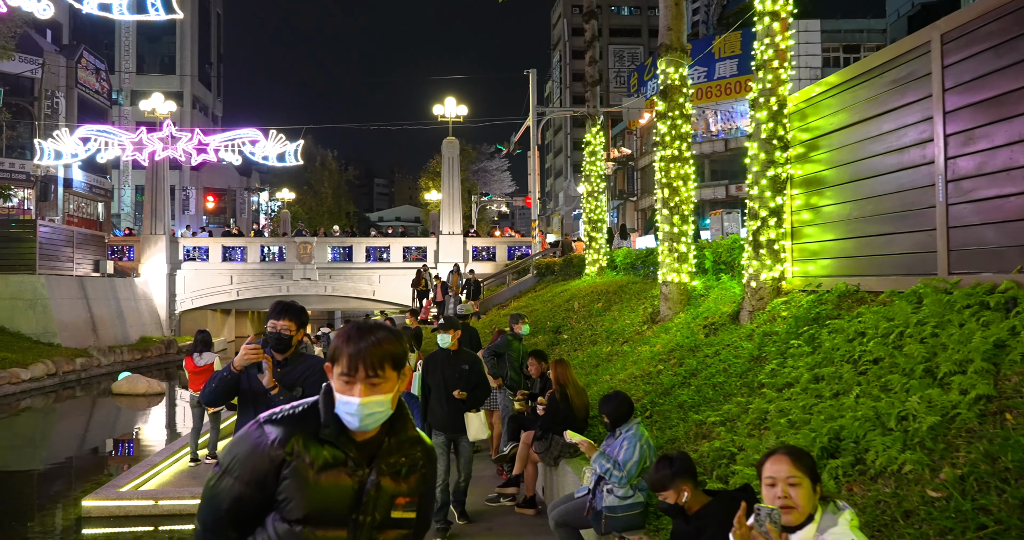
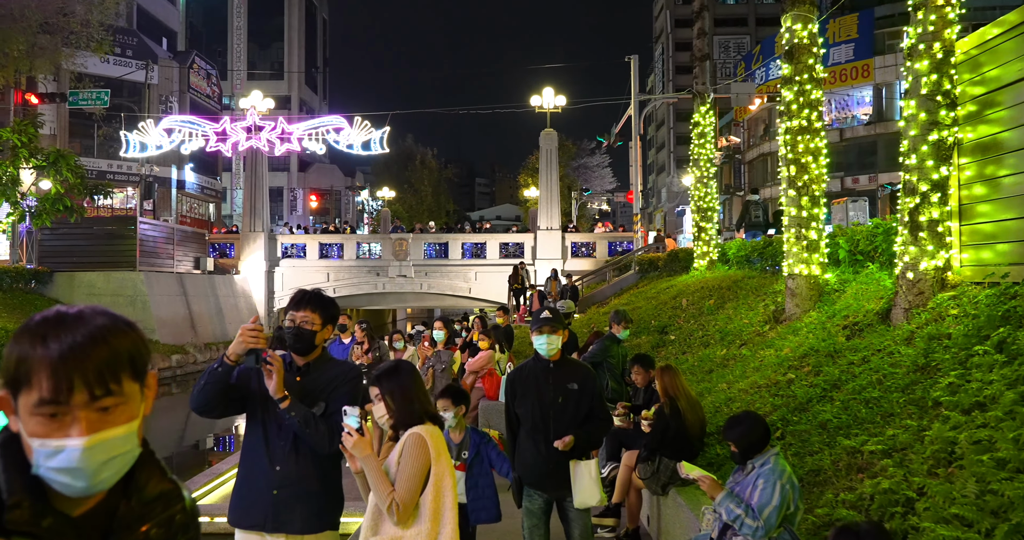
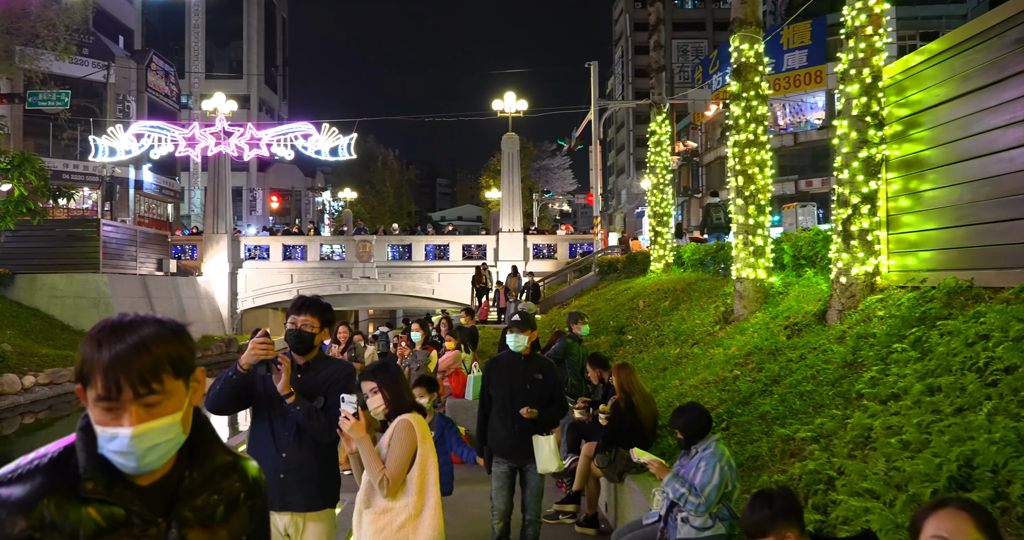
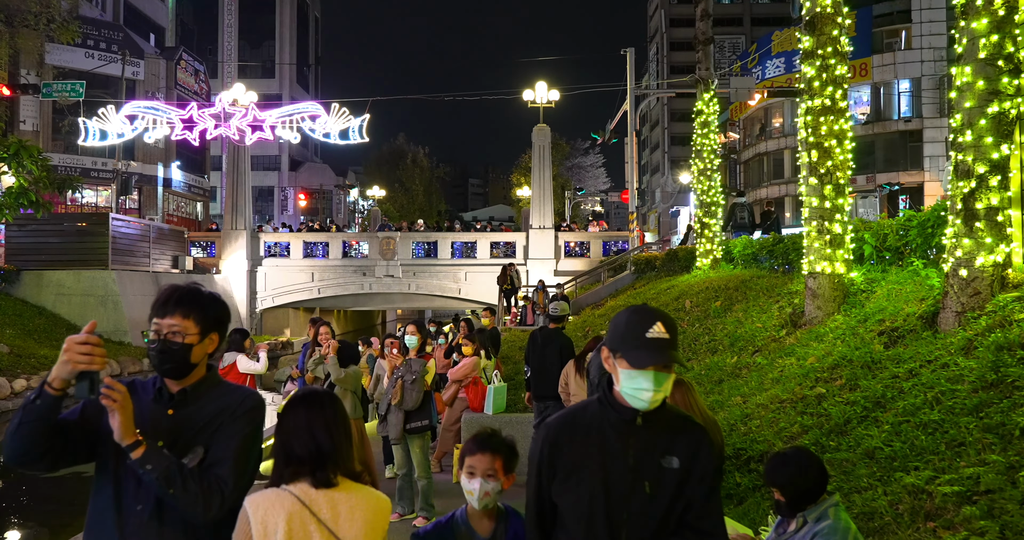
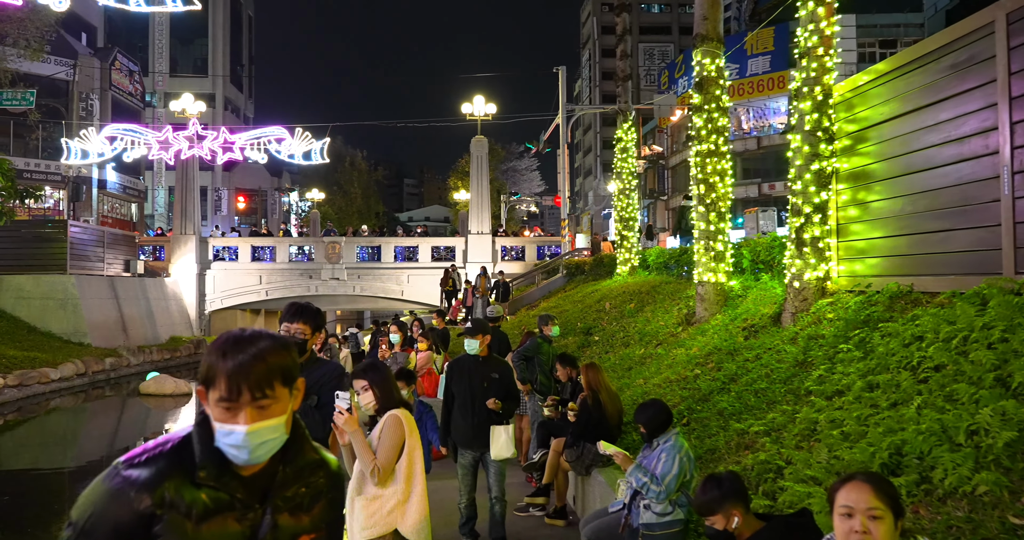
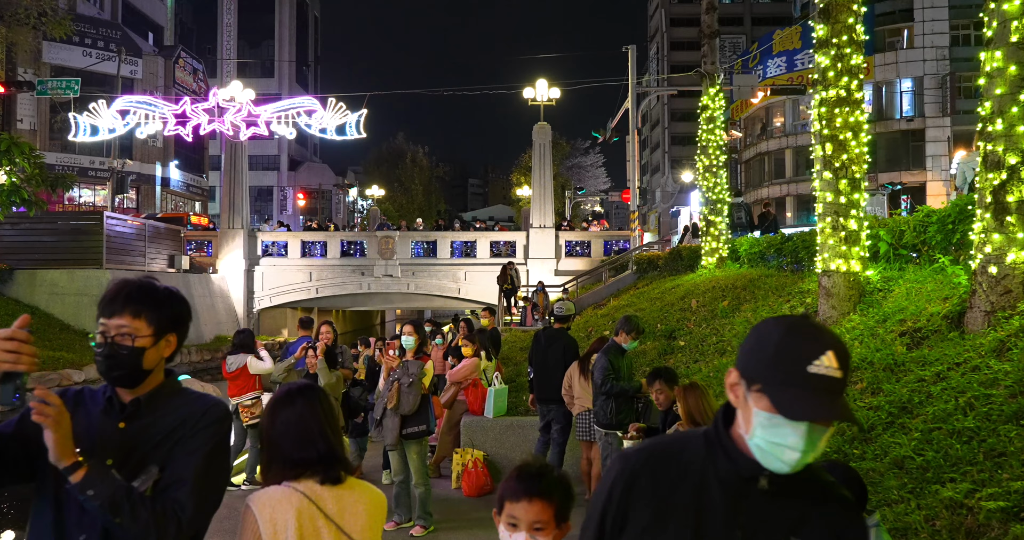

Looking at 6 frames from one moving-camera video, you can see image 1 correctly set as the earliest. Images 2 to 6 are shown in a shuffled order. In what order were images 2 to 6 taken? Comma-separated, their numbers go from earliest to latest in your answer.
5, 3, 2, 4, 6
